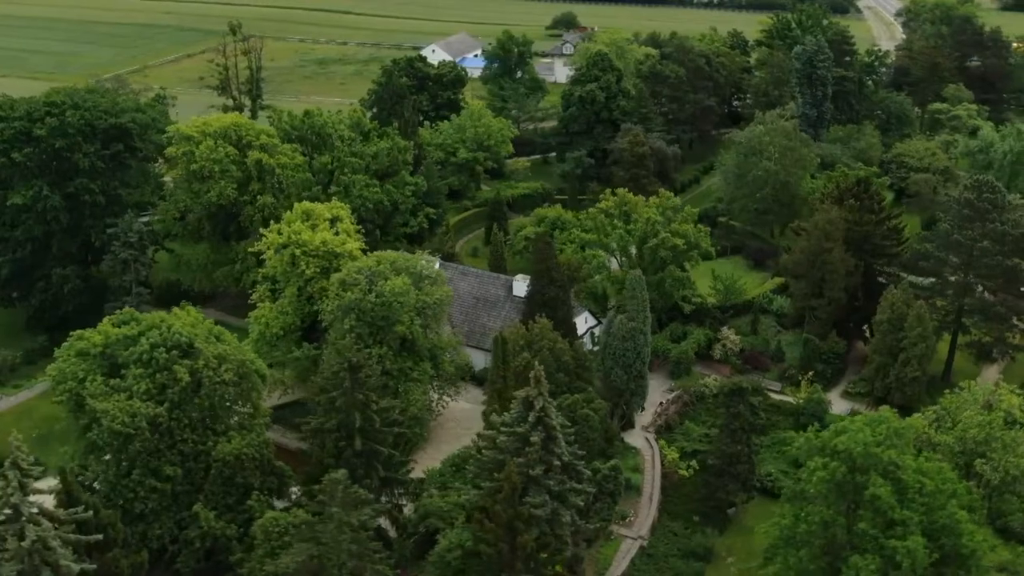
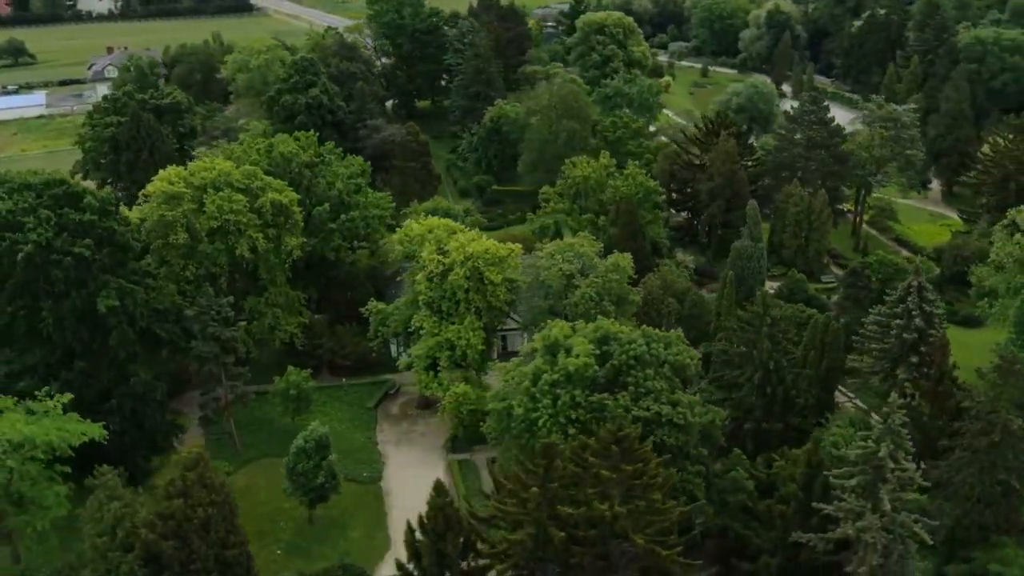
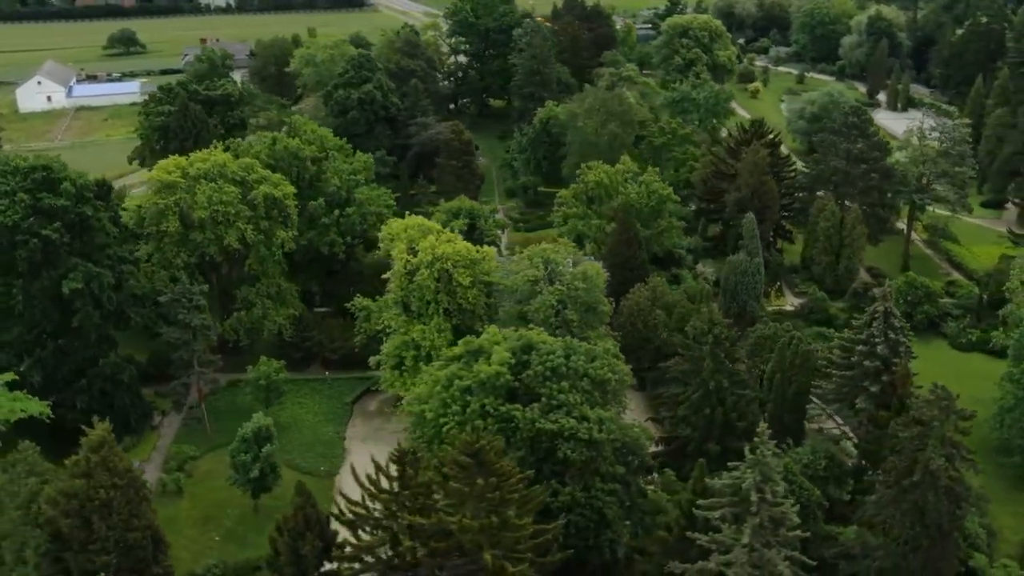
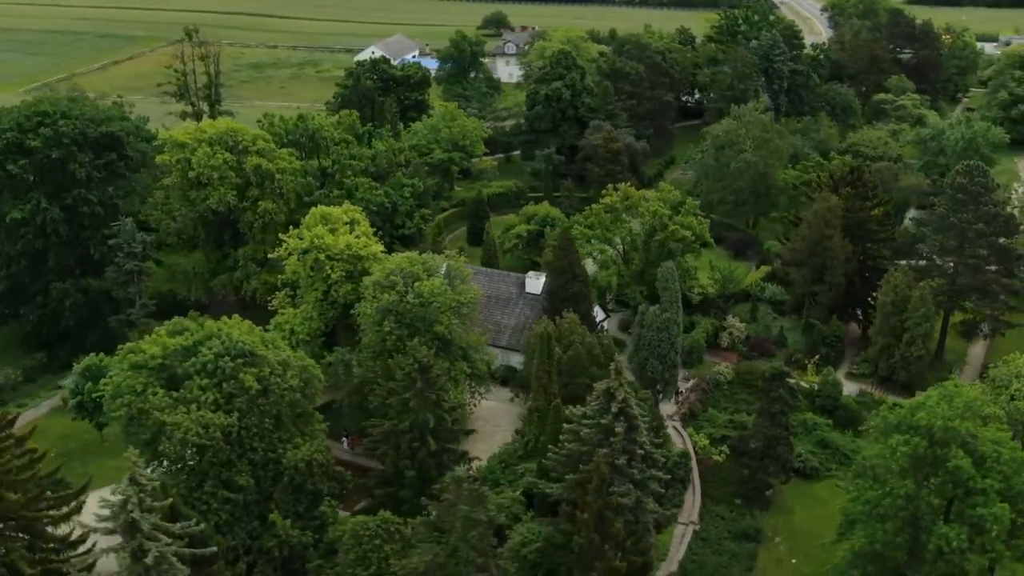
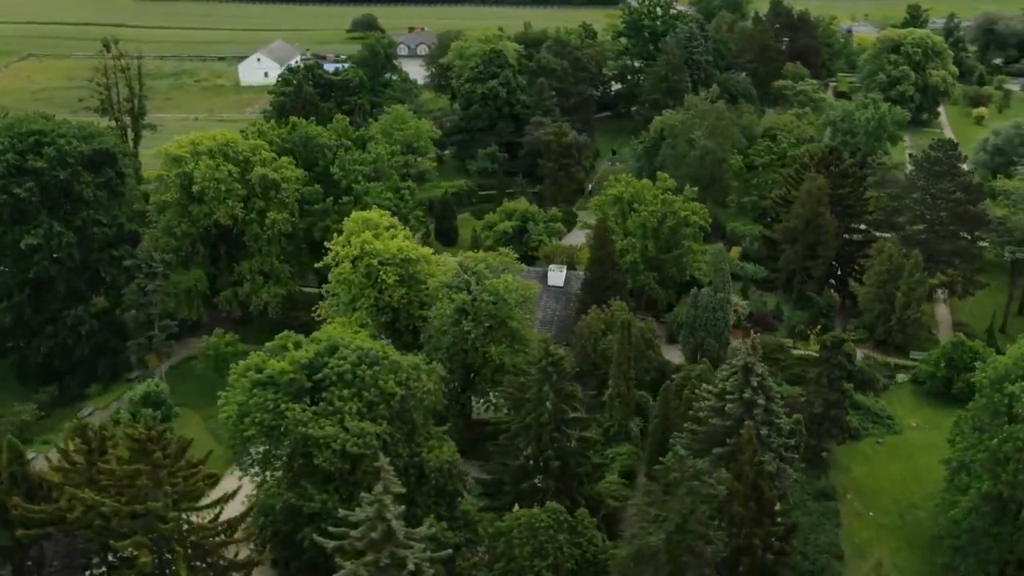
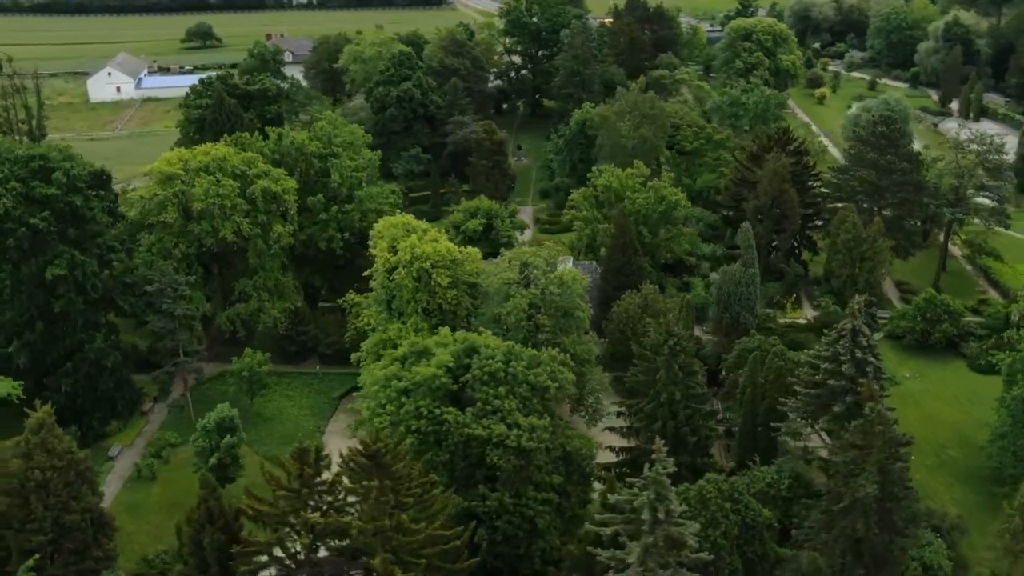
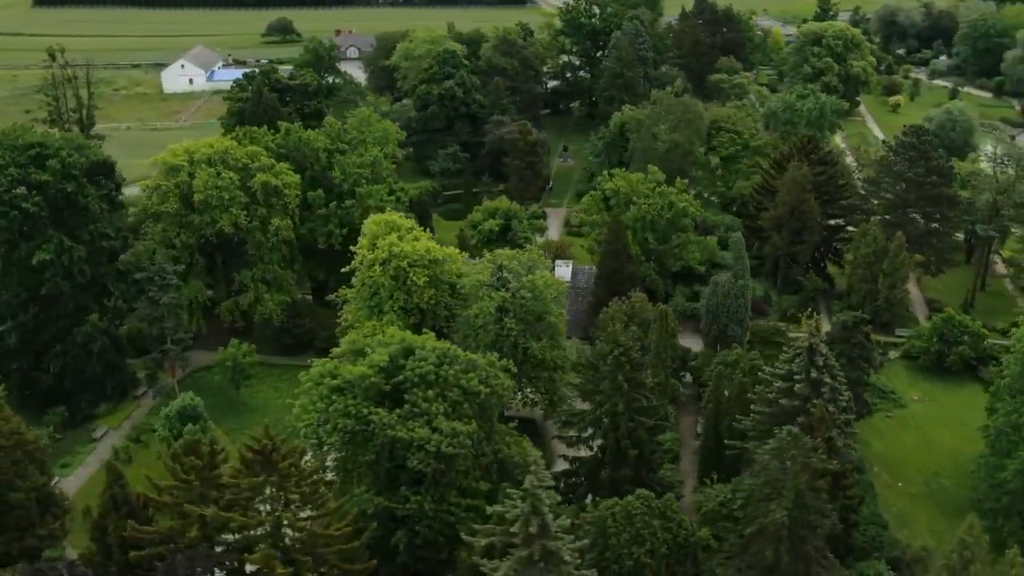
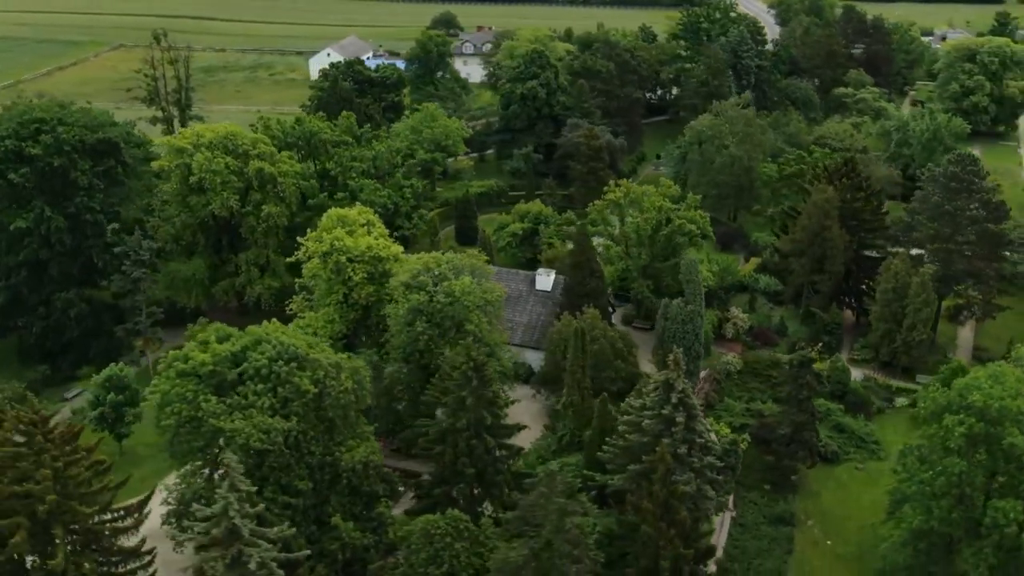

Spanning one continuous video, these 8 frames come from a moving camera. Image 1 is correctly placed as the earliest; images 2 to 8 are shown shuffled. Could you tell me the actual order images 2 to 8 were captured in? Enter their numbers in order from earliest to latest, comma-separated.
4, 8, 5, 7, 6, 3, 2
